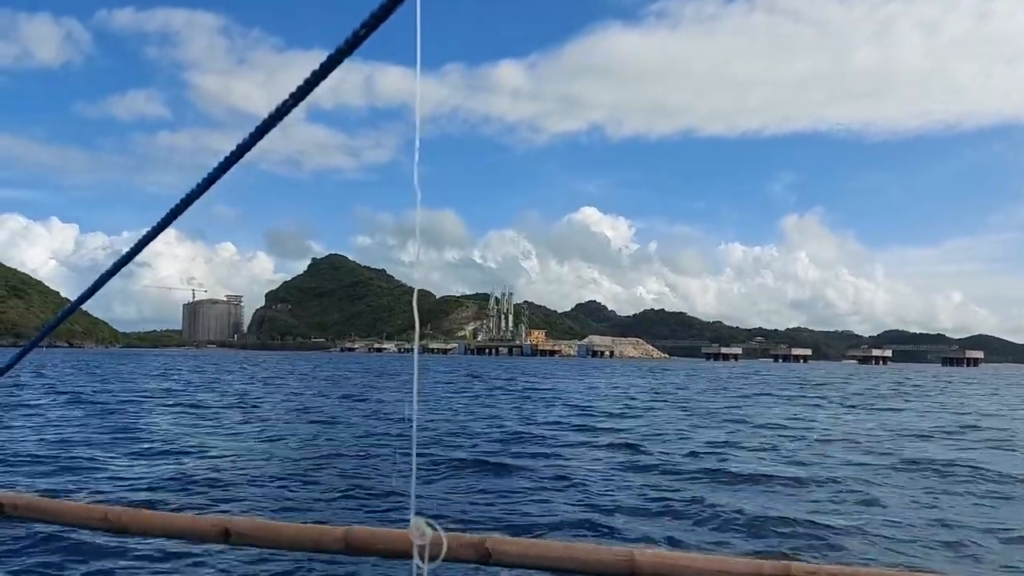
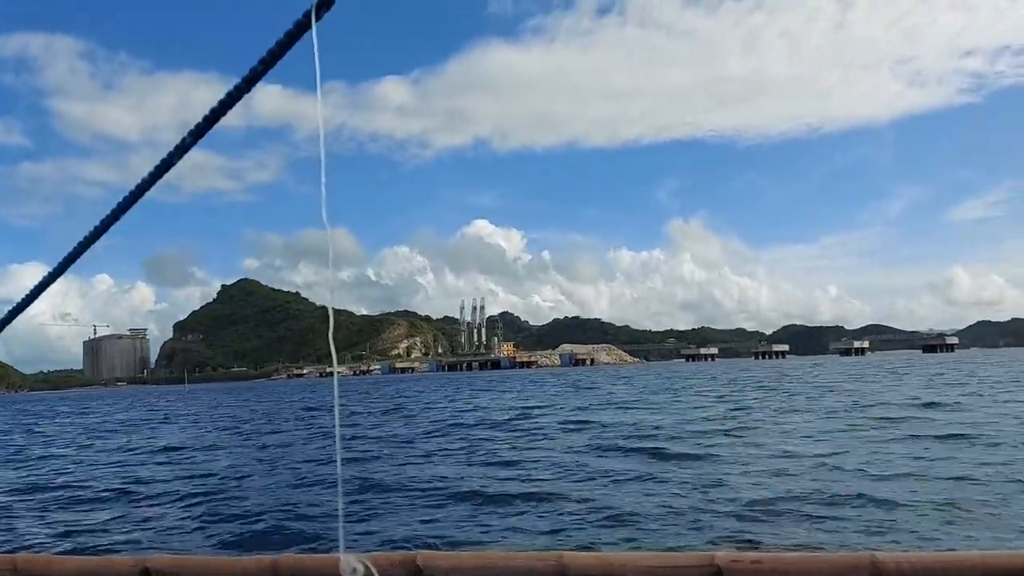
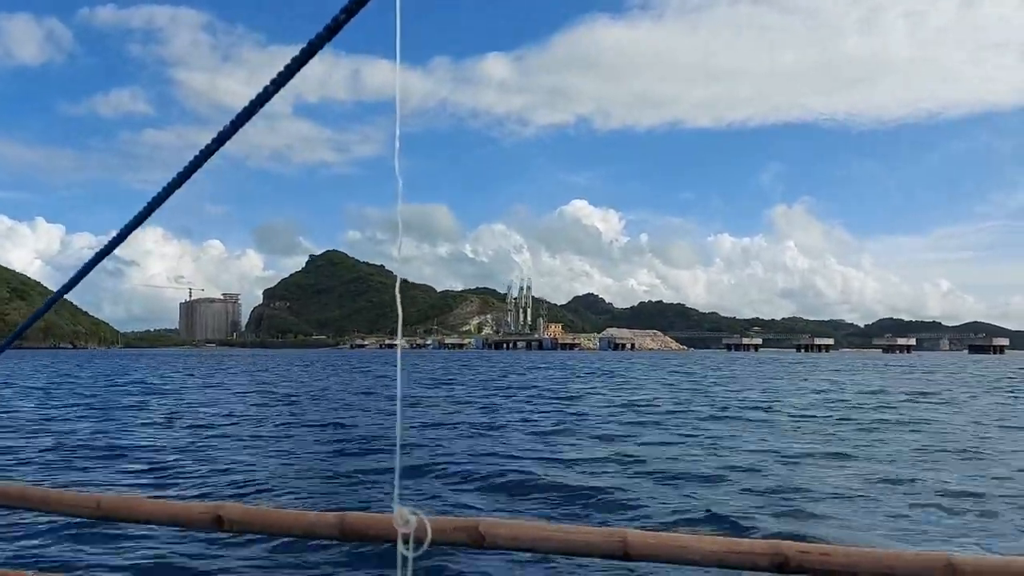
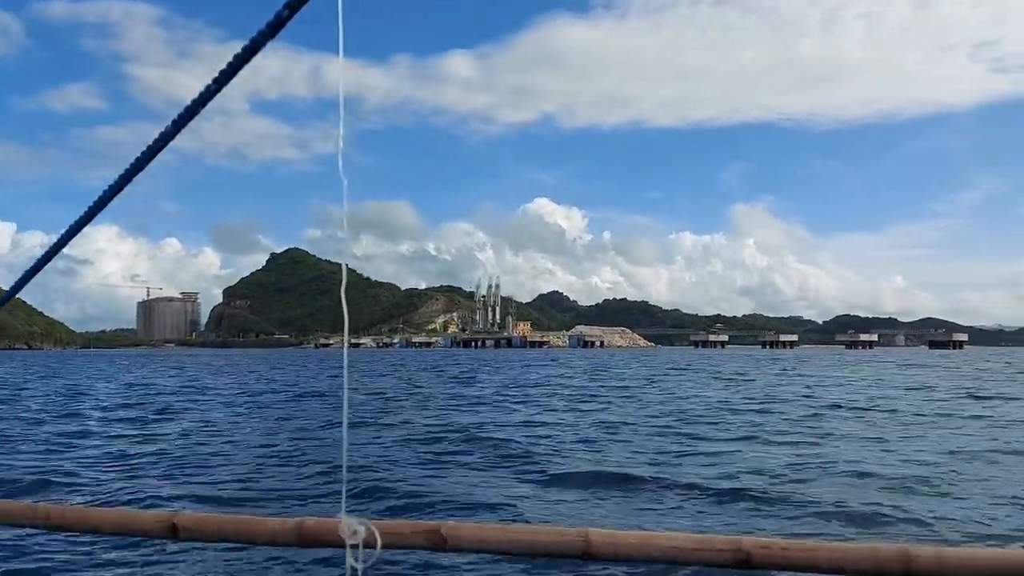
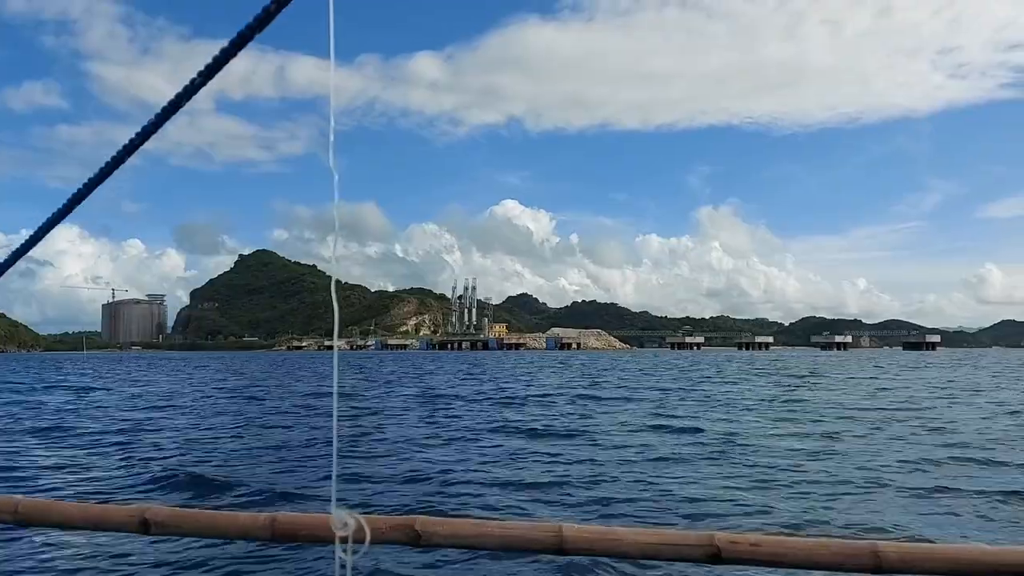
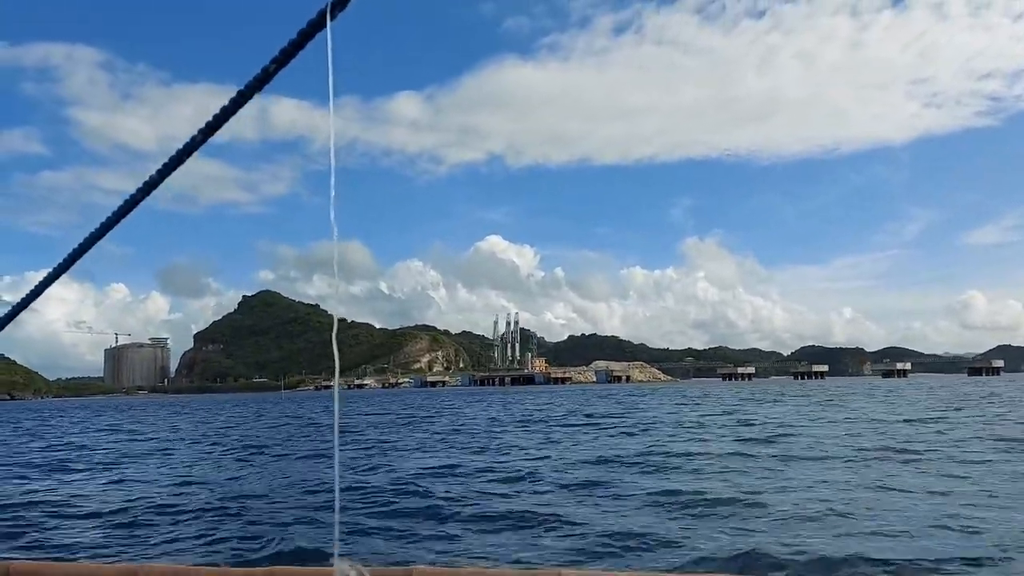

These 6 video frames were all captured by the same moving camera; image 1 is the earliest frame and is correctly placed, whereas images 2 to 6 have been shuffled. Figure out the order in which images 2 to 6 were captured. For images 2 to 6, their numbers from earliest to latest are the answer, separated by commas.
3, 4, 5, 2, 6
